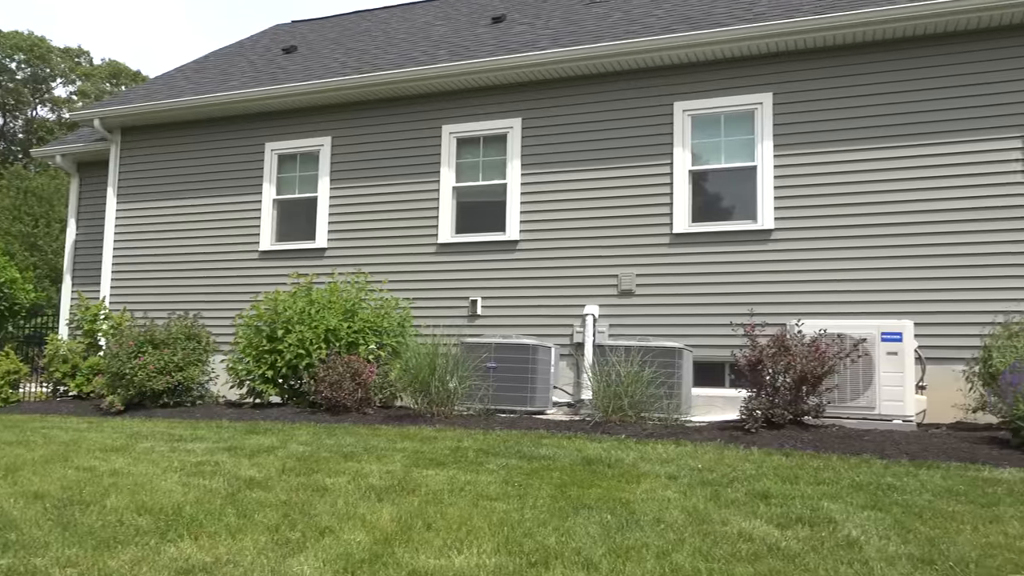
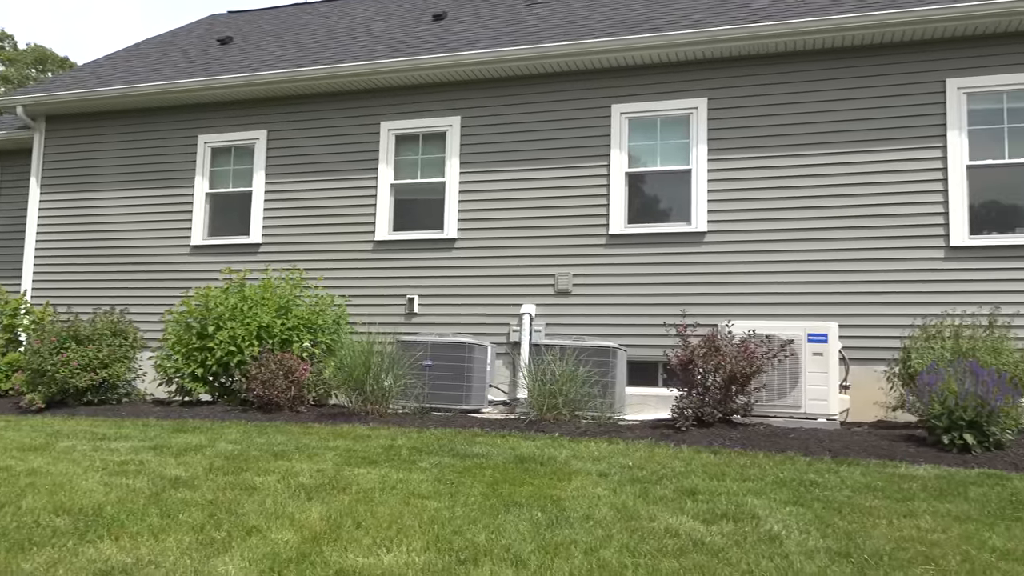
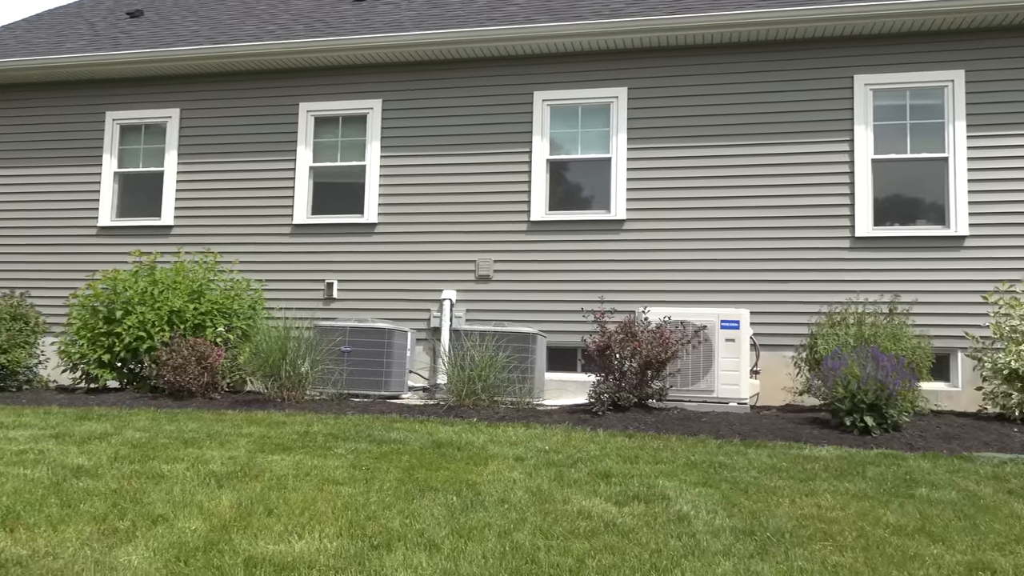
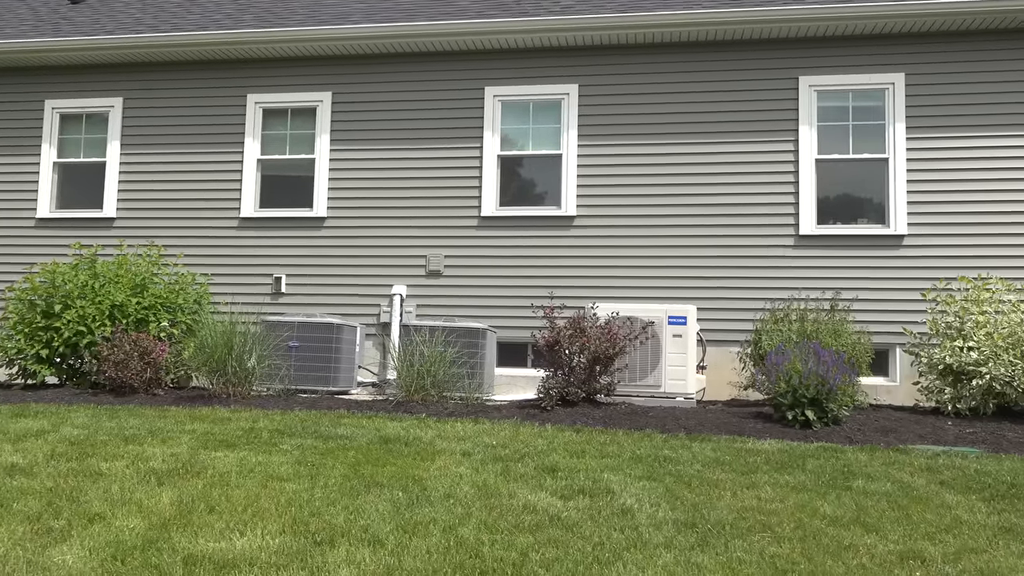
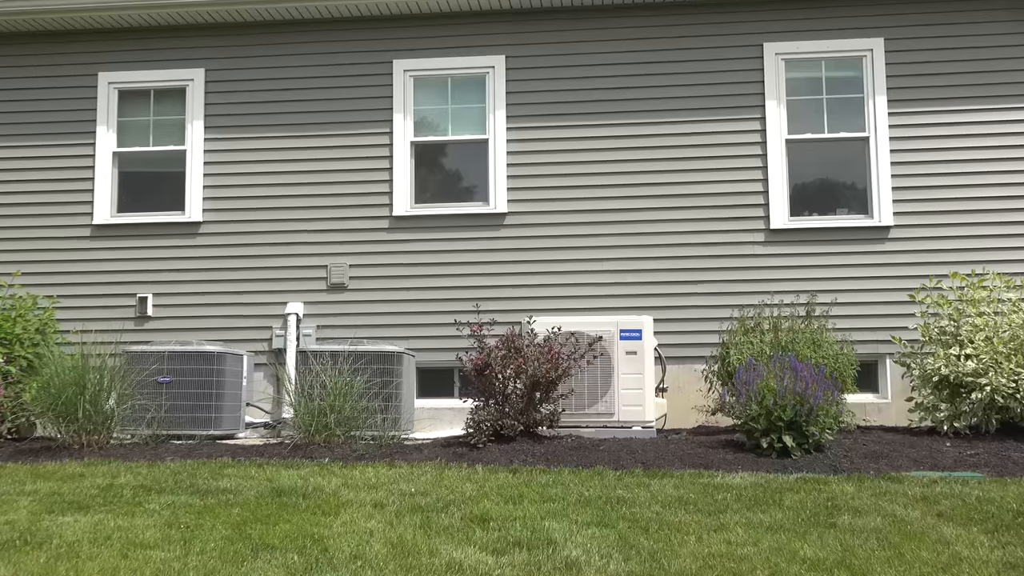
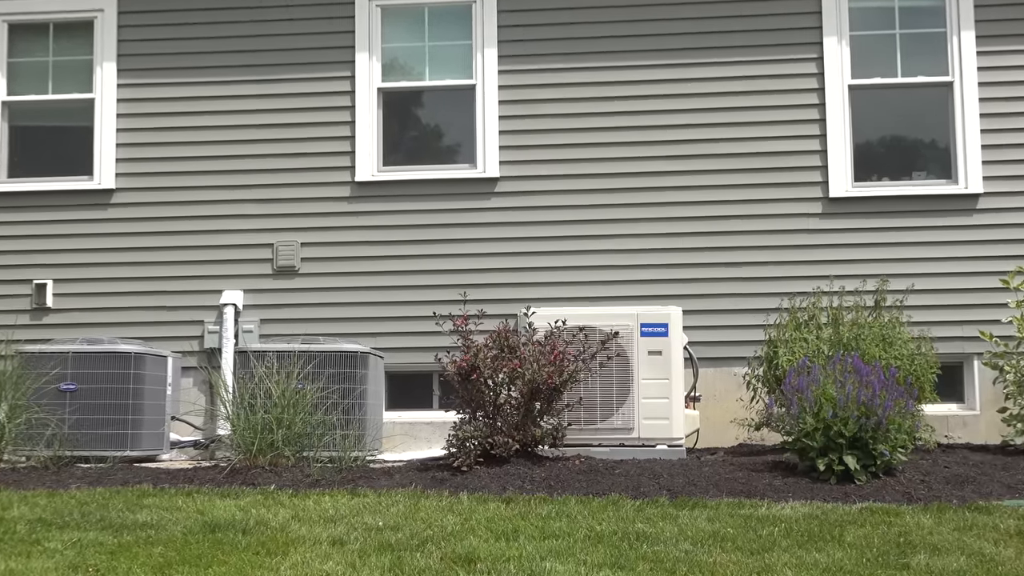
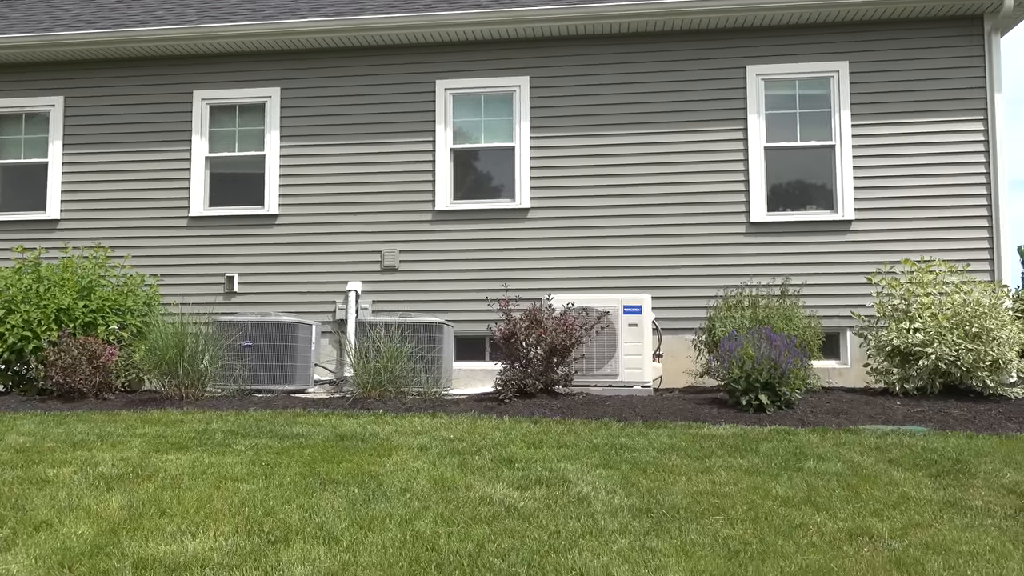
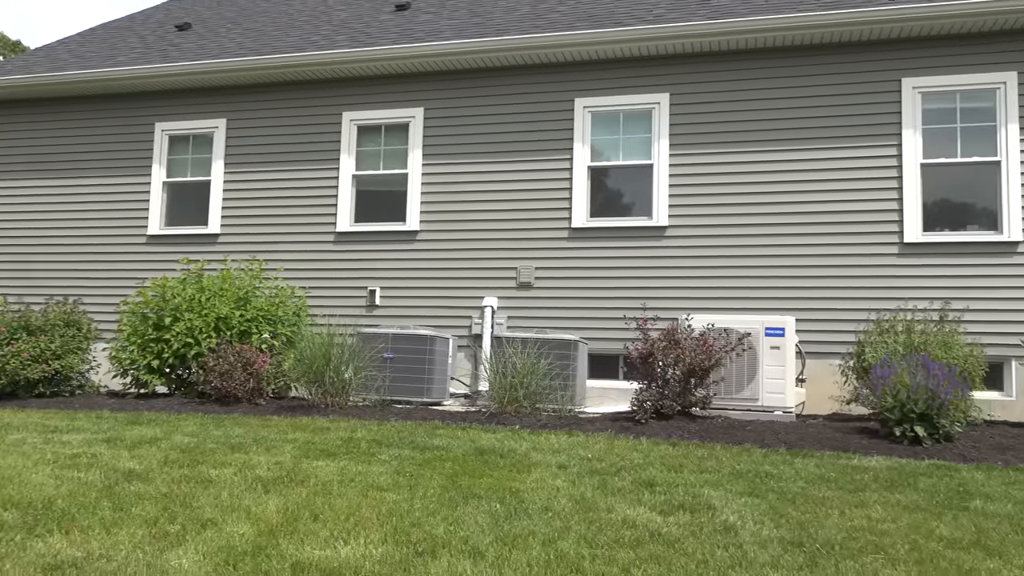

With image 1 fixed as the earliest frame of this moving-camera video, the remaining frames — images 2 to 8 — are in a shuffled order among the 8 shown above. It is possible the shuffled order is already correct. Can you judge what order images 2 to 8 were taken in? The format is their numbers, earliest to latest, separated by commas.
2, 8, 3, 4, 7, 5, 6
